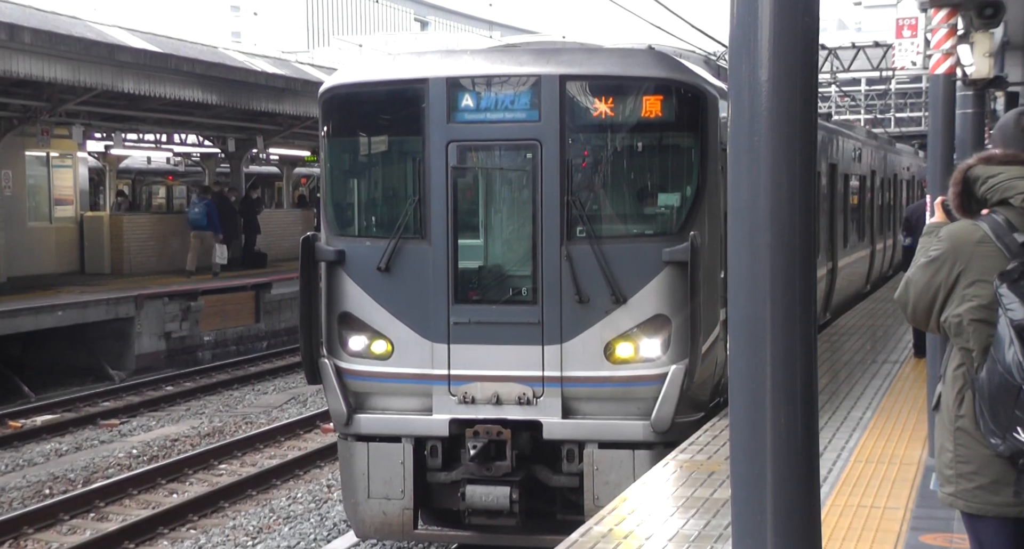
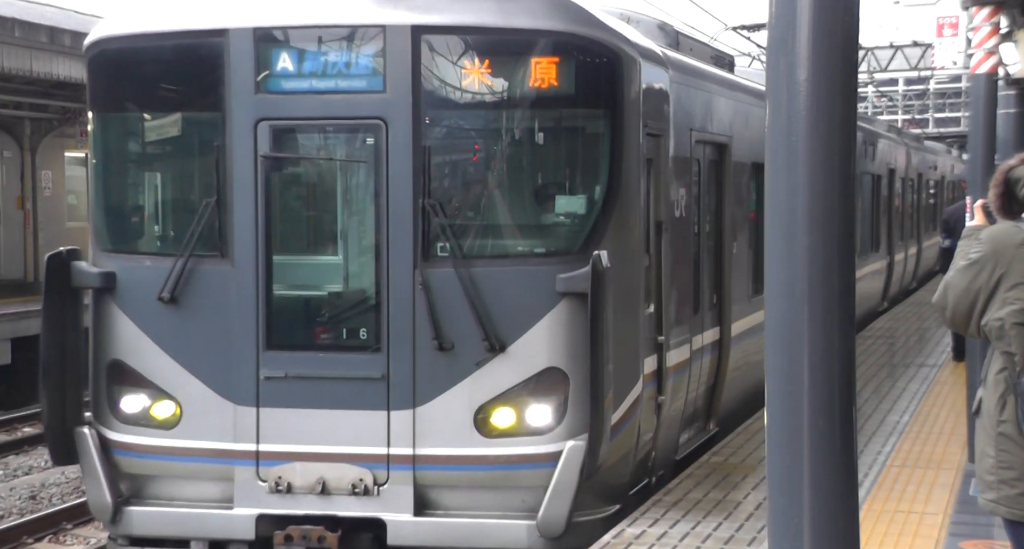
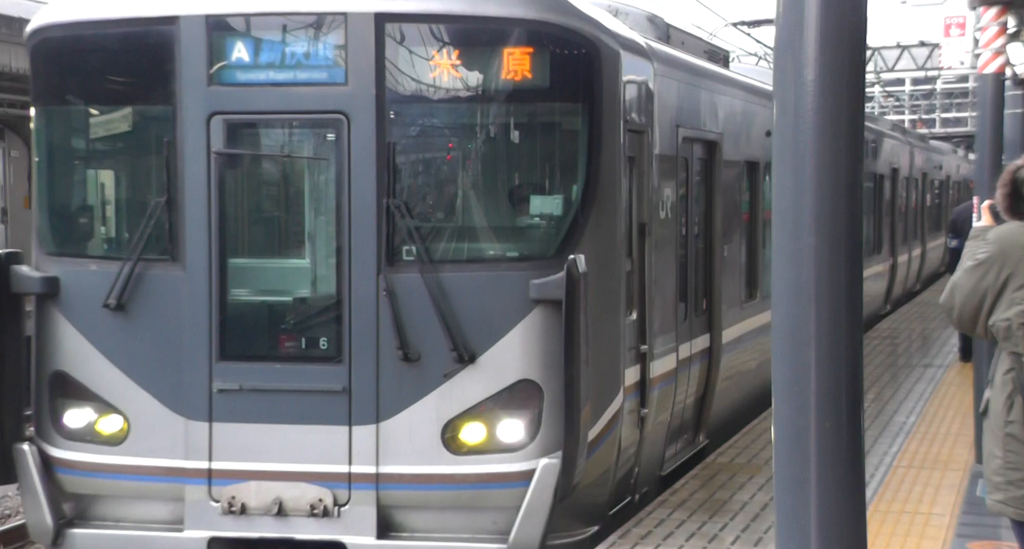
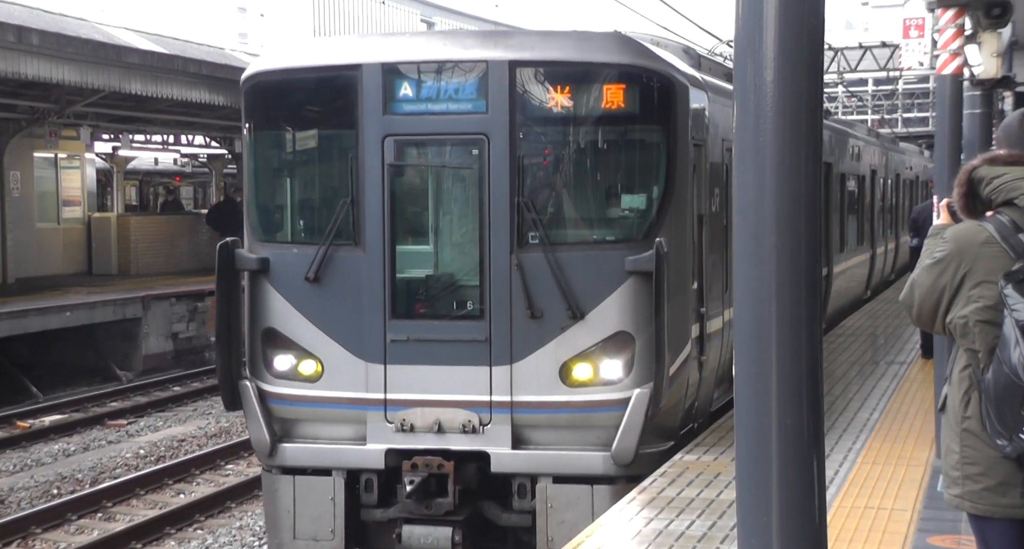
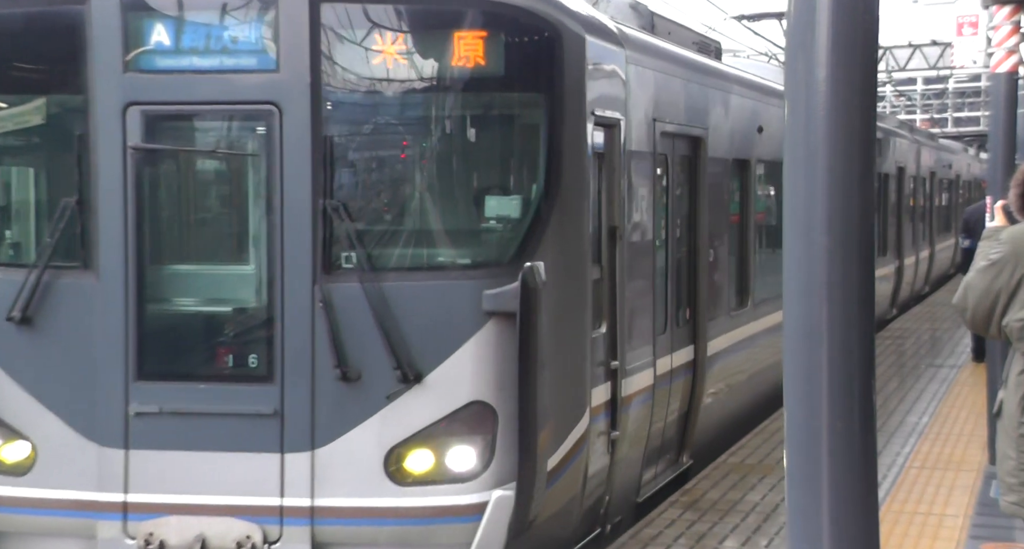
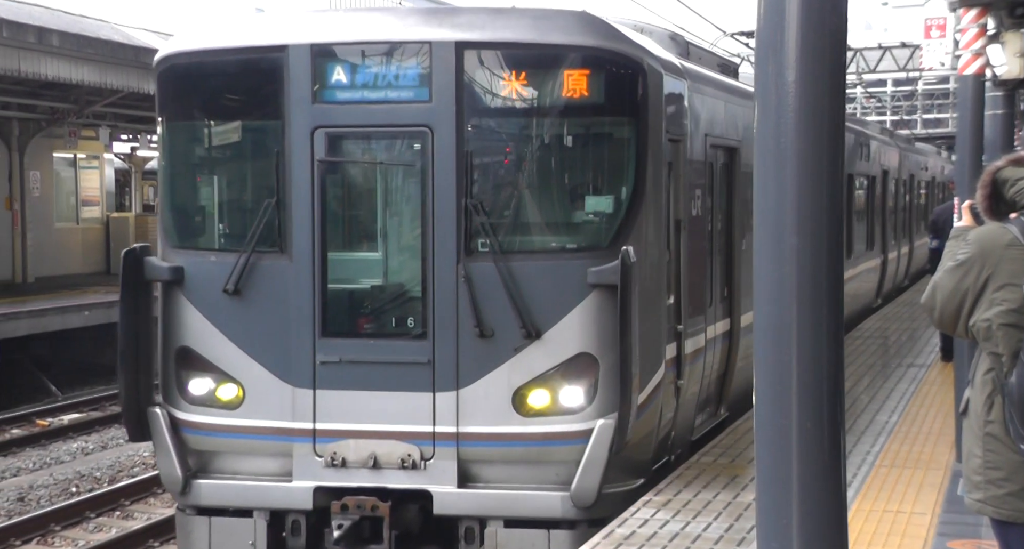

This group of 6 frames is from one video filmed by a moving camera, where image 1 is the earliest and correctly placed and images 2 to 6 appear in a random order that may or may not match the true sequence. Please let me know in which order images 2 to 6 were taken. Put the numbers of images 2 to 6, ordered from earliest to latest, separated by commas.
4, 6, 2, 3, 5
